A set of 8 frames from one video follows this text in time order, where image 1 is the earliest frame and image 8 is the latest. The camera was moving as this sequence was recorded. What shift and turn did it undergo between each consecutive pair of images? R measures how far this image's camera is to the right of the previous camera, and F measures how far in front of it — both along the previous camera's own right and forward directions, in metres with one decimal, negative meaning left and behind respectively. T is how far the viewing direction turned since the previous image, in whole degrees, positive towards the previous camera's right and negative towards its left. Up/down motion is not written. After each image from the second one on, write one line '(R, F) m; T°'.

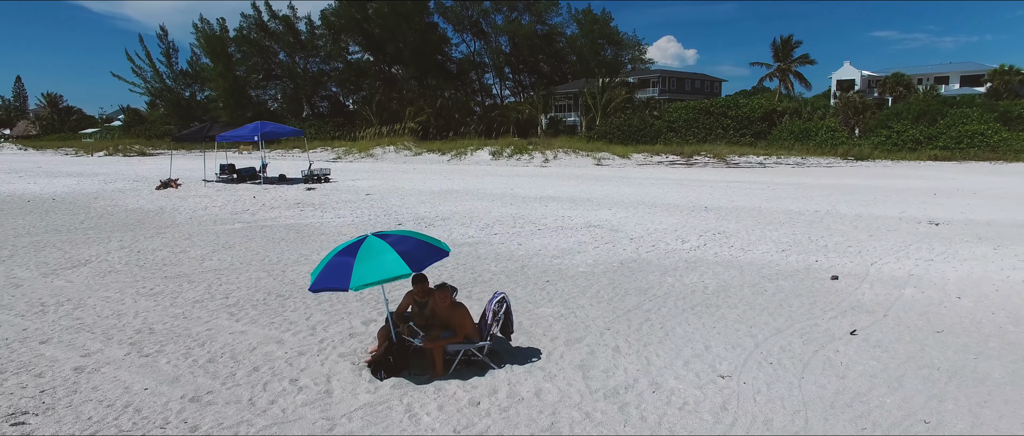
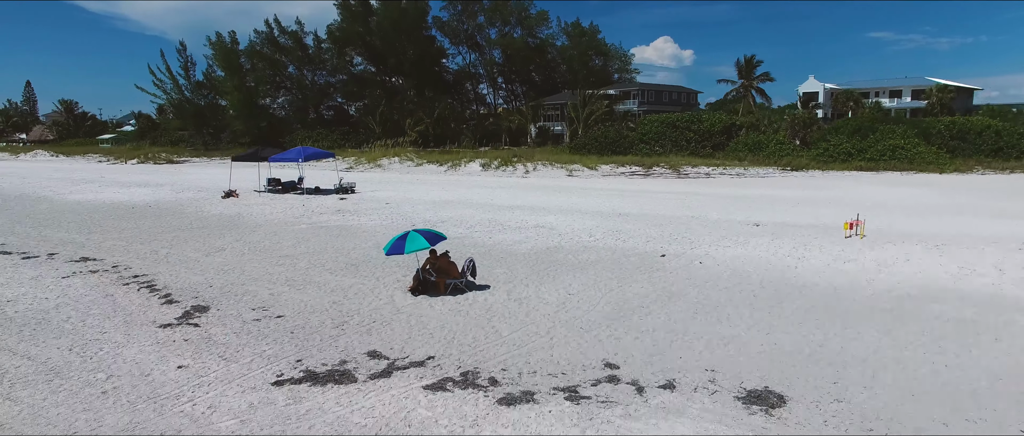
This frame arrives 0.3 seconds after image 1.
(+0.2, -1.7) m; 0°
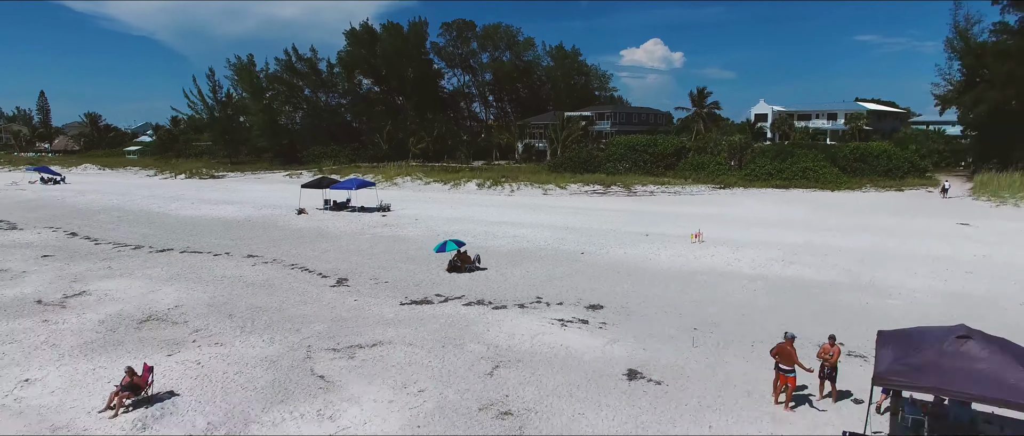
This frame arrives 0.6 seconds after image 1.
(0.0, -3.0) m; +1°
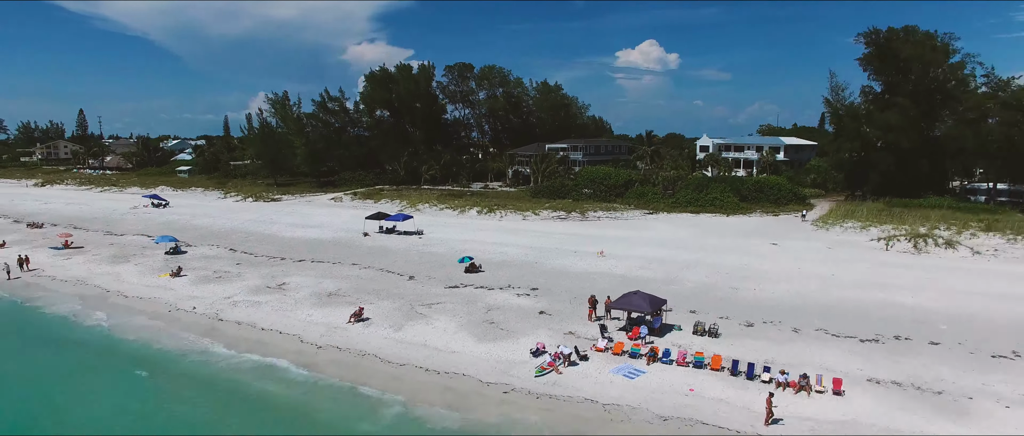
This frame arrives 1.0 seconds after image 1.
(+0.2, -5.6) m; 0°
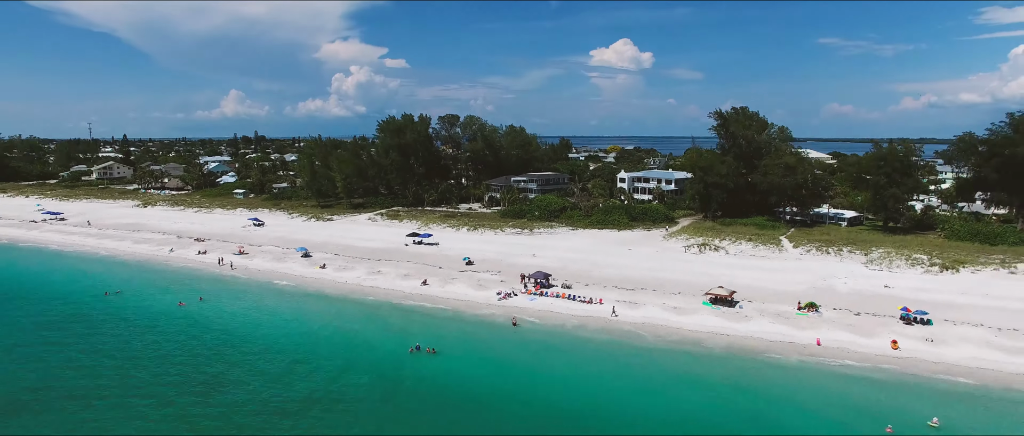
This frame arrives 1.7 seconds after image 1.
(-0.1, -12.0) m; +2°
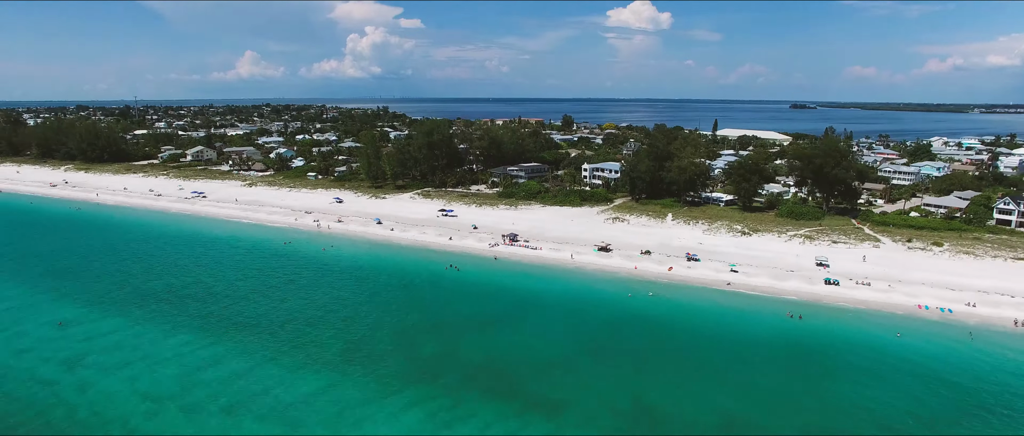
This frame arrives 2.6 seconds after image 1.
(+1.7, -17.0) m; -1°
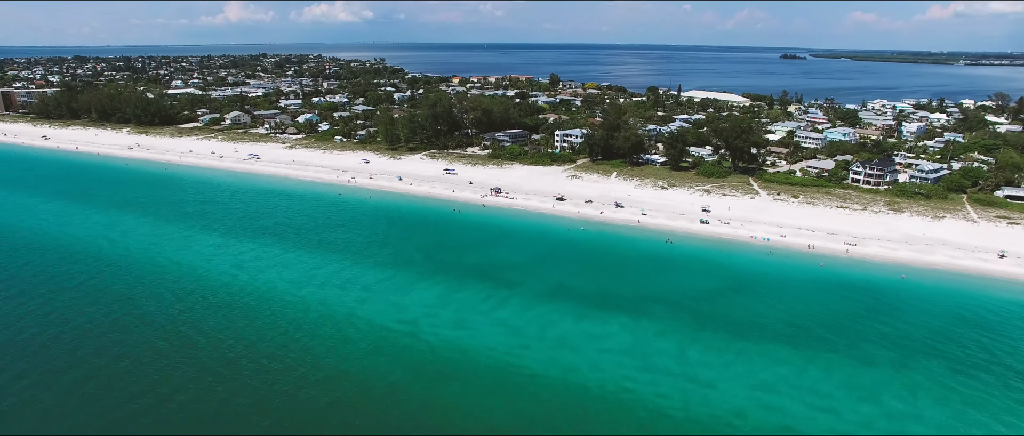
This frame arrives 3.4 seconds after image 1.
(+0.8, -15.1) m; 0°
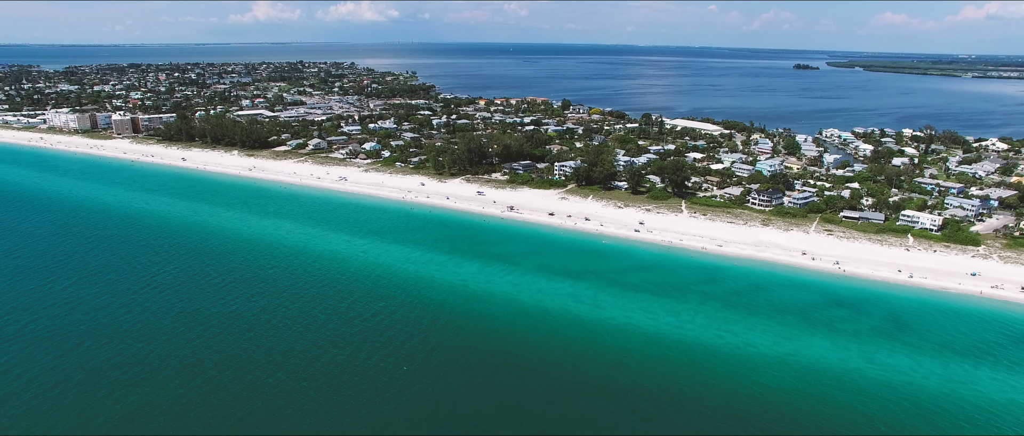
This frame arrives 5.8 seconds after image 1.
(+1.4, -27.4) m; -2°
